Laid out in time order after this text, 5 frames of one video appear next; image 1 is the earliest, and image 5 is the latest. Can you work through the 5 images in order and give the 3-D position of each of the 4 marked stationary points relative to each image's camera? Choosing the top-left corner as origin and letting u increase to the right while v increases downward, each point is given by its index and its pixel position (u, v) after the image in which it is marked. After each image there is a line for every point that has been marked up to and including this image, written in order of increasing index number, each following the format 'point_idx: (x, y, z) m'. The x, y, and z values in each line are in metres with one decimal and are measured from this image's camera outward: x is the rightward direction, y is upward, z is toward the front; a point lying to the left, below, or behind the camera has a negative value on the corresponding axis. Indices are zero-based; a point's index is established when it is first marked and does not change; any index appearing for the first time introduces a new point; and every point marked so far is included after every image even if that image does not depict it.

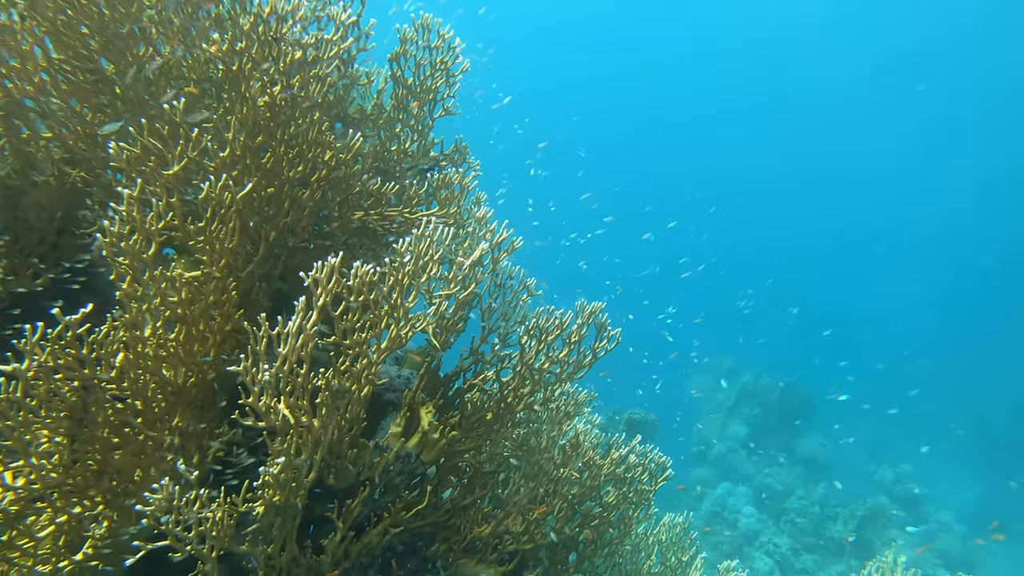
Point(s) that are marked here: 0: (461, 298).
0: (-0.4, -0.1, +4.6) m
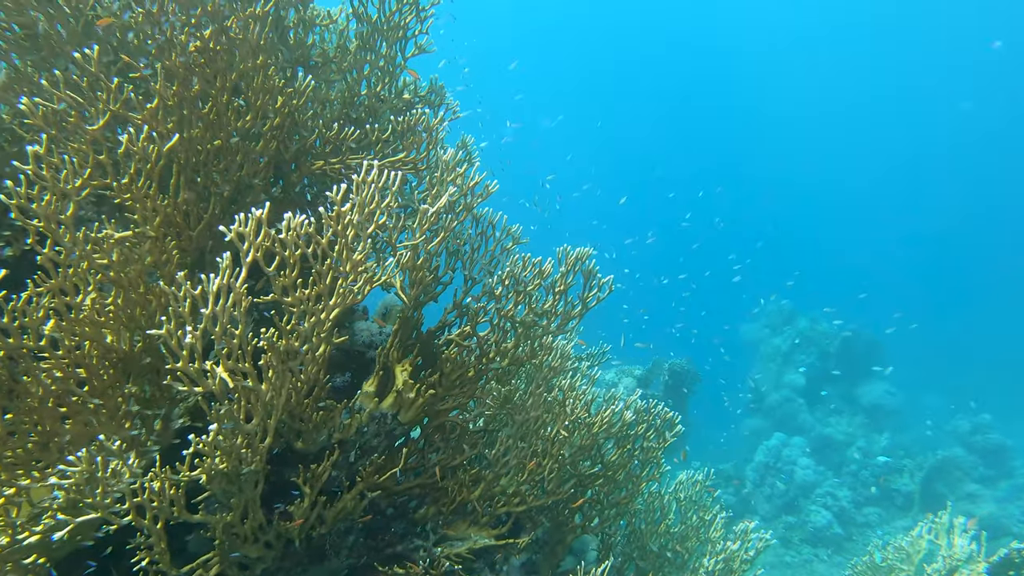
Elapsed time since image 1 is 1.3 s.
0: (-0.6, +0.2, +4.3) m
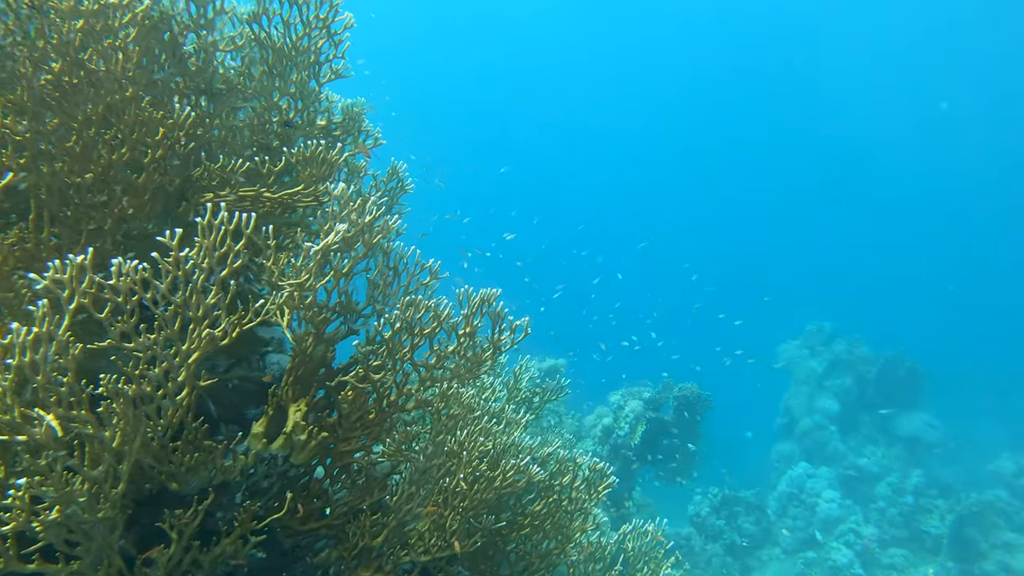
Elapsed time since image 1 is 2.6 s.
0: (-1.2, 0.0, +4.1) m
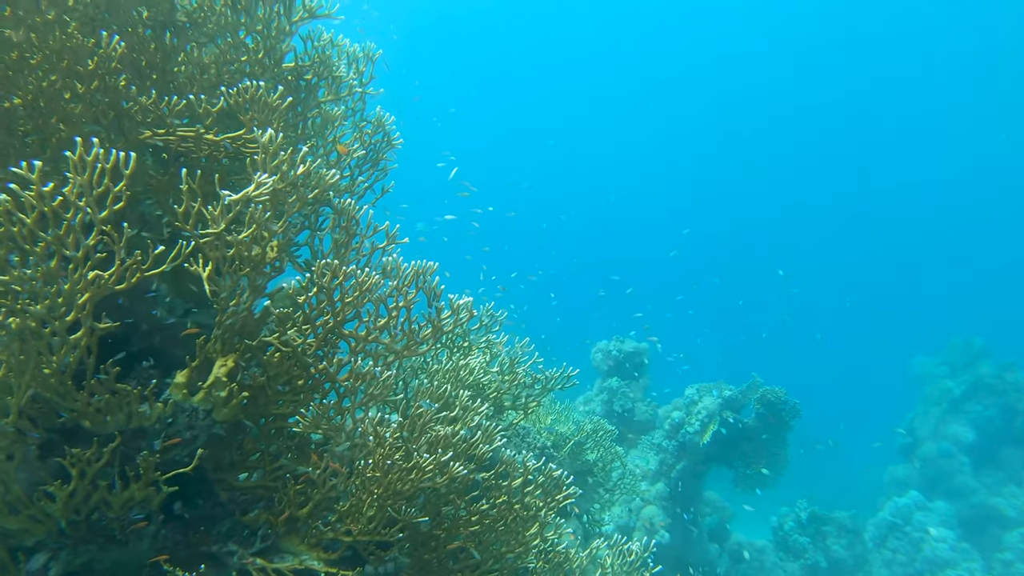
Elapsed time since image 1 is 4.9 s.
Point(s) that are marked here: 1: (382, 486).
0: (-1.6, +0.3, +3.8) m
1: (-0.8, -1.2, +4.3) m
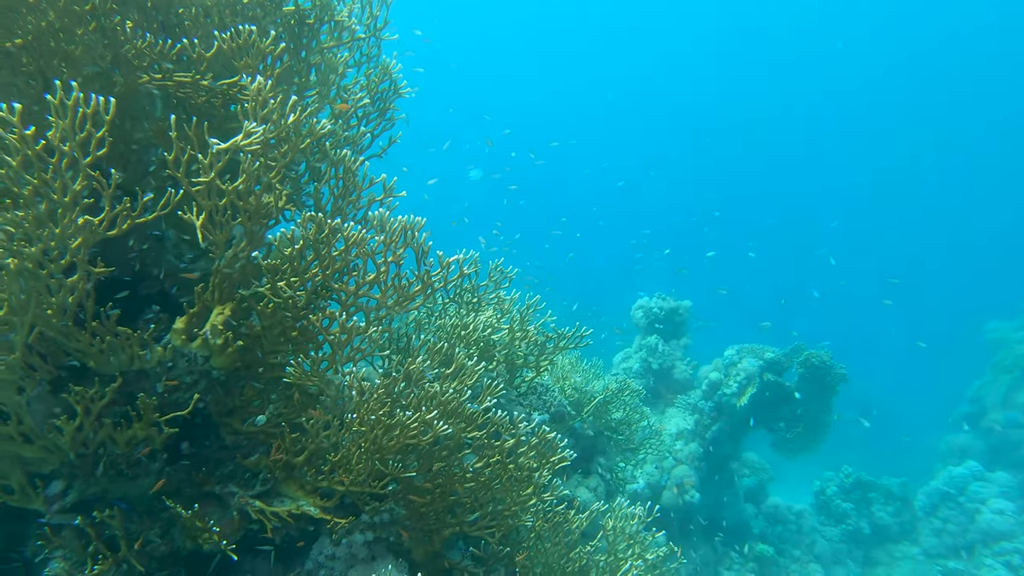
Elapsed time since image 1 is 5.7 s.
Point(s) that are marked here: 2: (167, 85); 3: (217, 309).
0: (-1.7, +0.5, +3.8) m
1: (-0.8, -0.9, +4.3) m
2: (-1.9, +1.1, +4.0) m
3: (-1.8, -0.1, +4.1) m
